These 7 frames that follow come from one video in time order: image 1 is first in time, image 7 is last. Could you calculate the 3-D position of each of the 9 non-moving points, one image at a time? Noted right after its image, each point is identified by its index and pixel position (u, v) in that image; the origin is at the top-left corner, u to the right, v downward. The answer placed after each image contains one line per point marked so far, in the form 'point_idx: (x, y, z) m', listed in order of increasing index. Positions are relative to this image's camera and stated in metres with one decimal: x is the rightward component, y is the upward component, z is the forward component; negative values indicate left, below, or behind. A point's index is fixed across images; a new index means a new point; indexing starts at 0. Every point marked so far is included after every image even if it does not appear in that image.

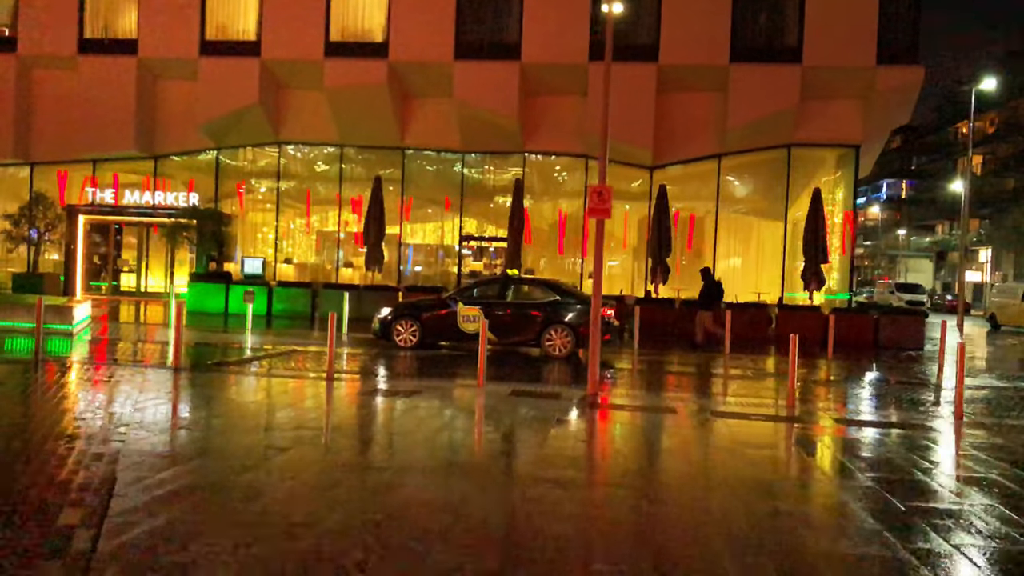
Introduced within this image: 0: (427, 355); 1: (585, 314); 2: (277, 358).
0: (-1.4, -1.2, +14.5) m
1: (+1.3, -0.5, +14.4) m
2: (-3.8, -1.2, +13.8) m
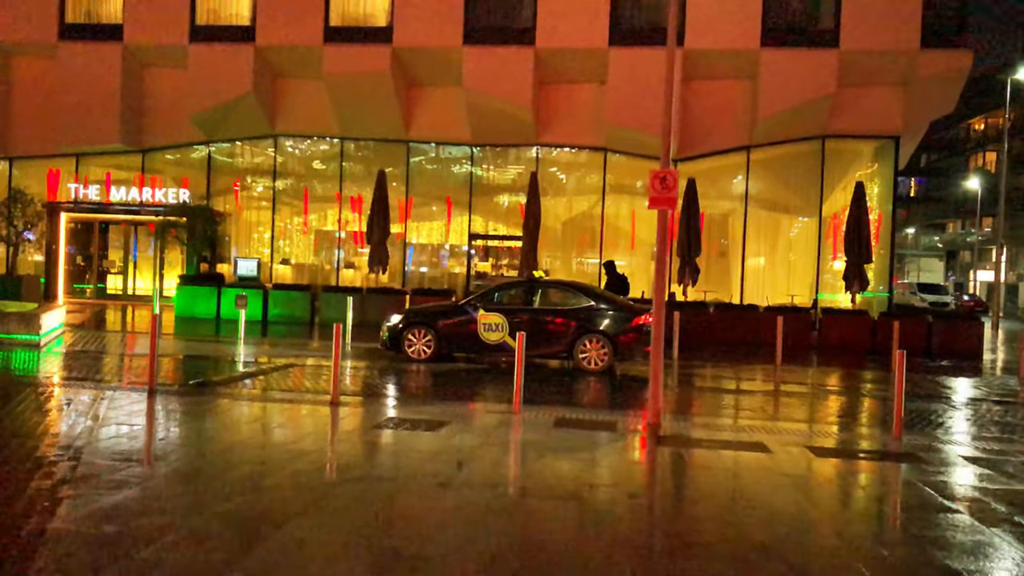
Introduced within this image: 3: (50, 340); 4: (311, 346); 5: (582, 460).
0: (-1.0, -1.3, +12.8) m
1: (+1.7, -0.5, +12.7) m
2: (-3.3, -1.3, +12.1) m
3: (-8.1, -0.9, +15.0) m
4: (-4.1, -1.2, +16.3) m
5: (+0.7, -1.5, +8.0) m
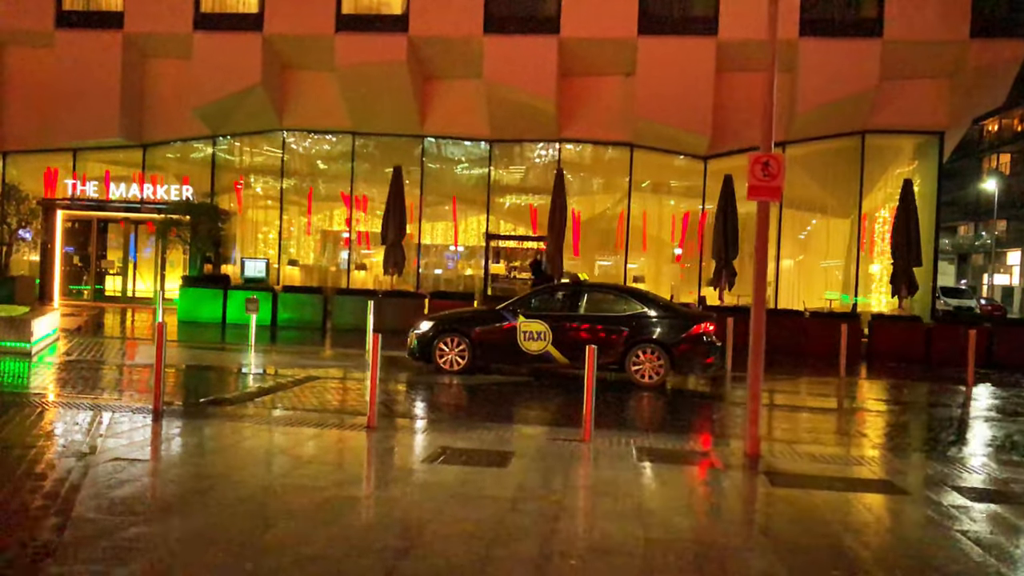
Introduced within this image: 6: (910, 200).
0: (-0.4, -1.3, +11.5) m
1: (+2.3, -0.6, +11.4) m
2: (-2.8, -1.3, +10.8) m
3: (-7.5, -1.0, +13.7) m
4: (-3.5, -1.2, +15.0) m
5: (+1.3, -1.6, +6.7) m
6: (+8.7, +1.9, +18.8) m
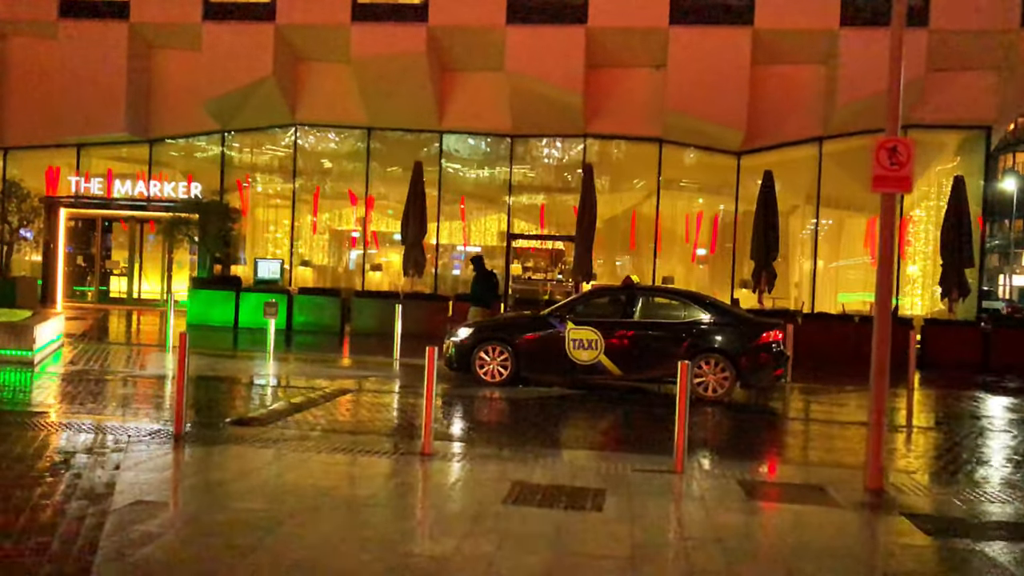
0: (+0.2, -1.4, +10.5) m
1: (+2.9, -0.6, +10.4) m
2: (-2.2, -1.3, +9.8) m
3: (-6.9, -1.0, +12.7) m
4: (-2.9, -1.3, +14.0) m
5: (+1.9, -1.6, +5.7) m
6: (+9.3, +1.9, +17.8) m
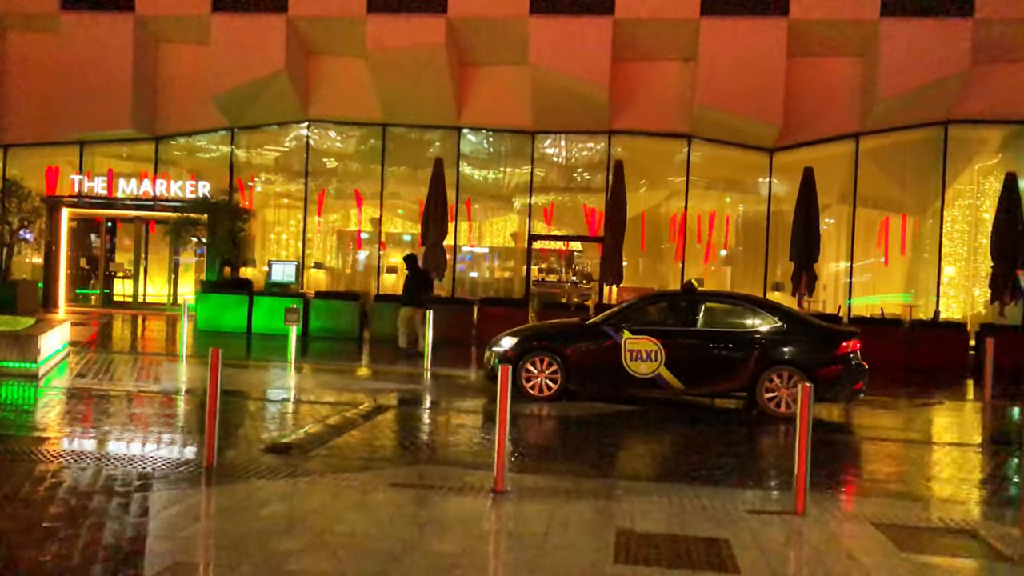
0: (+0.7, -1.4, +9.6) m
1: (+3.4, -0.7, +9.5) m
2: (-1.6, -1.4, +8.9) m
3: (-6.4, -1.1, +11.8) m
4: (-2.4, -1.3, +13.1) m
5: (+2.5, -1.7, +4.8) m
6: (+9.9, +1.8, +16.9) m
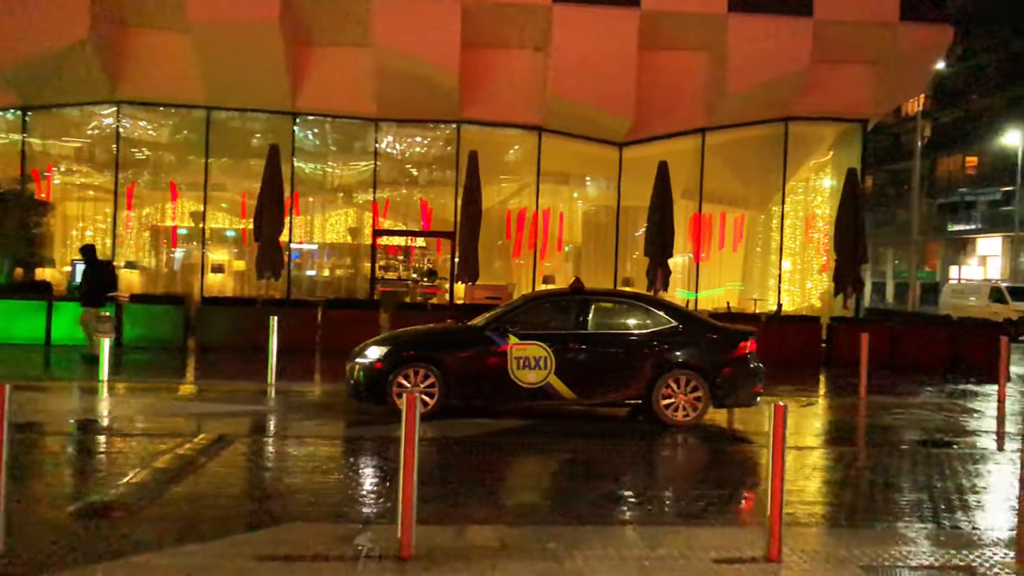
0: (-0.5, -1.4, +8.4) m
1: (+2.1, -0.6, +8.8) m
2: (-2.7, -1.4, +7.2) m
3: (-7.9, -1.2, +9.1) m
4: (-4.3, -1.4, +11.2) m
5: (+2.1, -1.7, +4.0) m
6: (+7.0, +1.9, +17.4) m
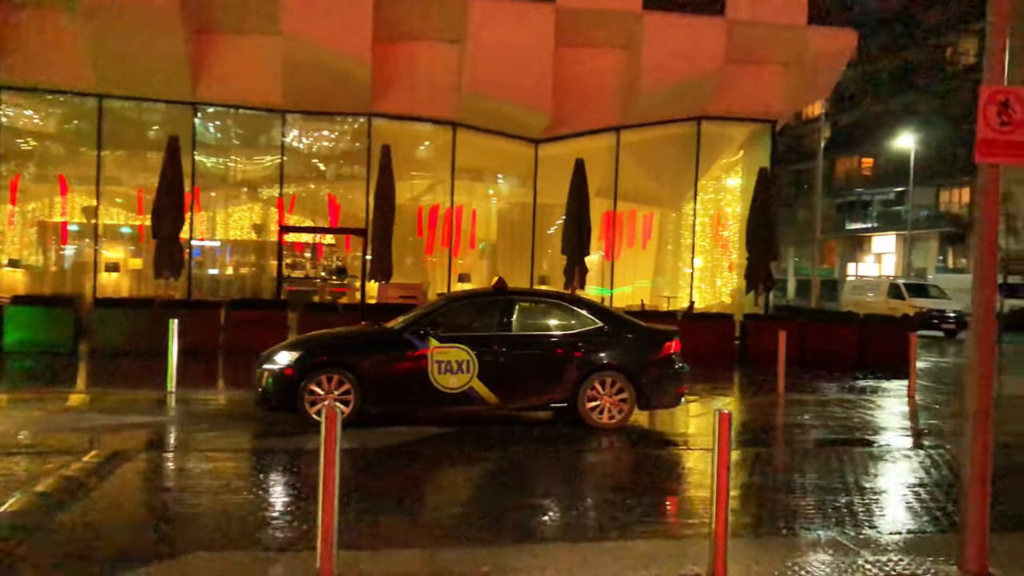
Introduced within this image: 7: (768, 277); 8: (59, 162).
0: (-1.3, -1.5, +7.9) m
1: (+1.3, -0.6, +8.6) m
2: (-3.3, -1.5, +6.6) m
3: (-8.7, -1.2, +7.9) m
4: (-5.3, -1.4, +10.4) m
5: (+1.8, -1.7, +3.9) m
6: (+5.2, +2.0, +17.6) m
7: (+5.3, +0.2, +17.9) m
8: (-10.4, +3.0, +19.7) m
